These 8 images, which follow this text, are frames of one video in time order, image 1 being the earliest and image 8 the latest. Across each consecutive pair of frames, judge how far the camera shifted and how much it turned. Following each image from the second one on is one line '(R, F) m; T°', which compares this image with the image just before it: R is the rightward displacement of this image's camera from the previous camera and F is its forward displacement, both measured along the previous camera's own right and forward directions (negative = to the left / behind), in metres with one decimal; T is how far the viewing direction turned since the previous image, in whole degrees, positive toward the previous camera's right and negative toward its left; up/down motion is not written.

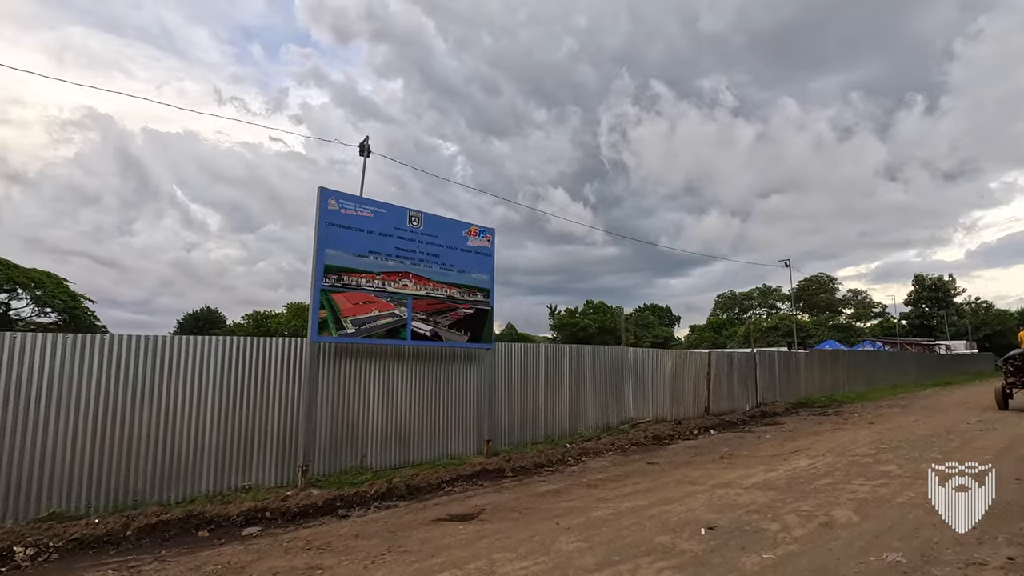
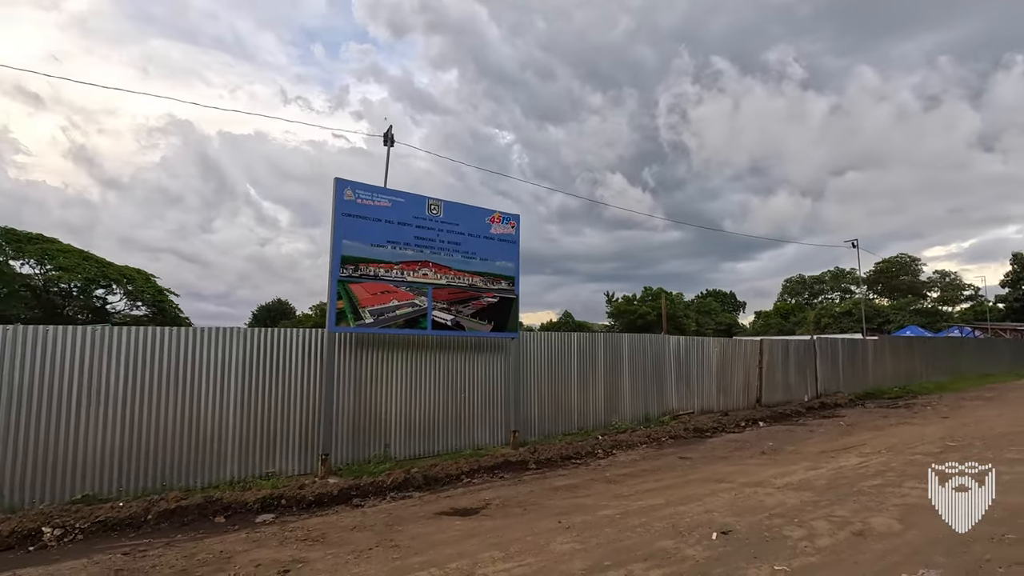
(+0.7, +0.4) m; -6°
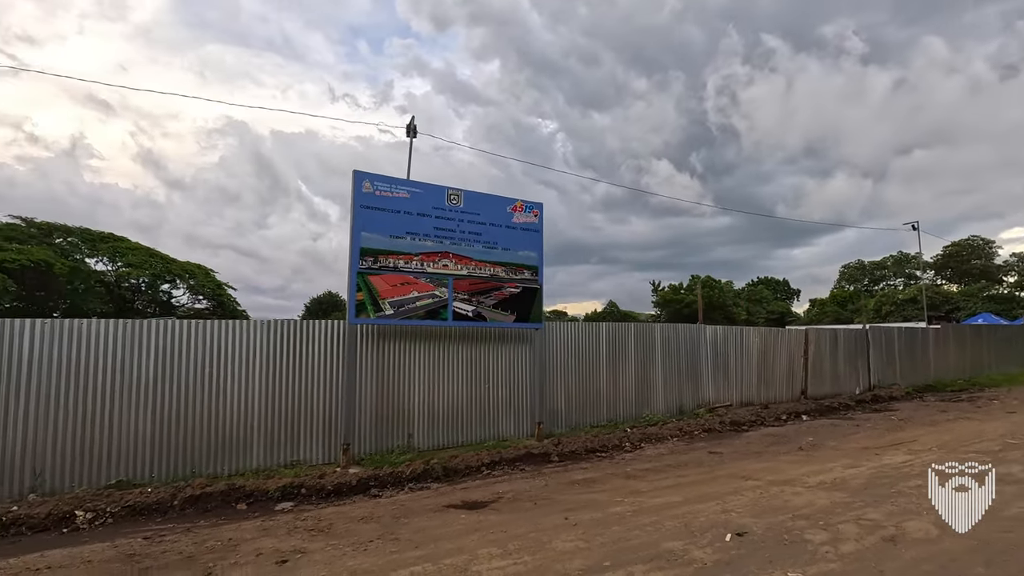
(+0.5, +0.2) m; -5°
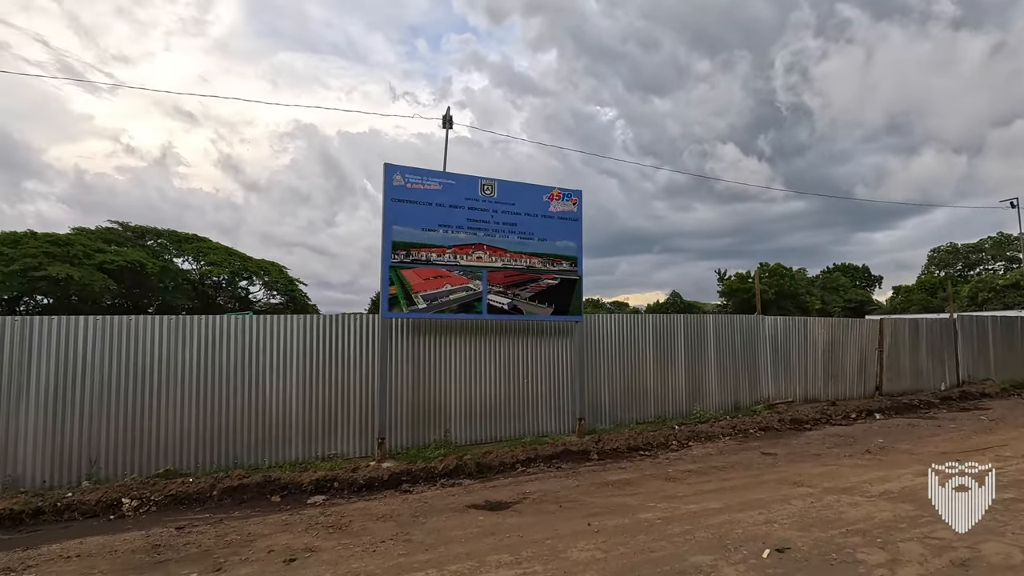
(+0.5, +0.4) m; -6°
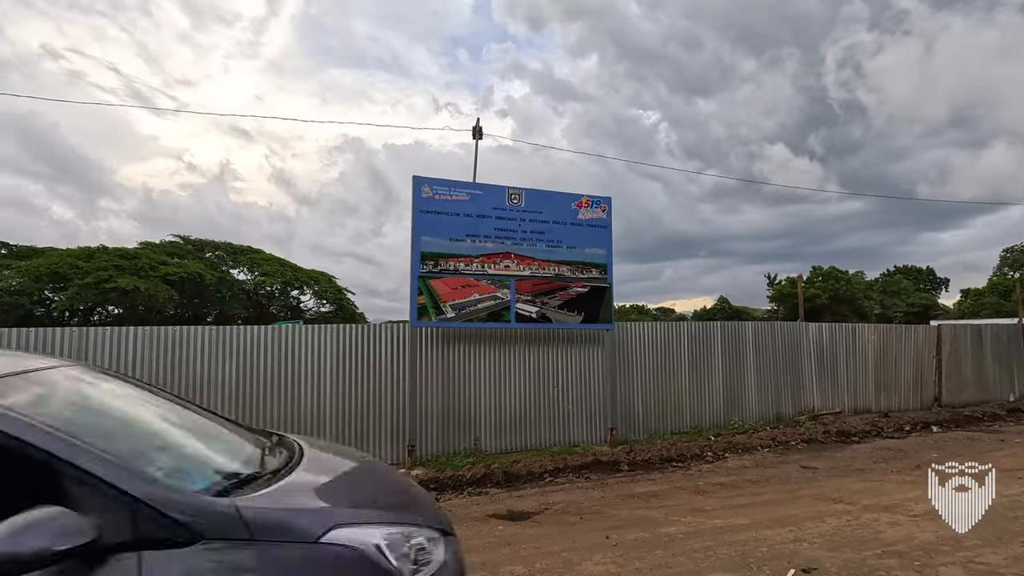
(+0.3, 0.0) m; -5°
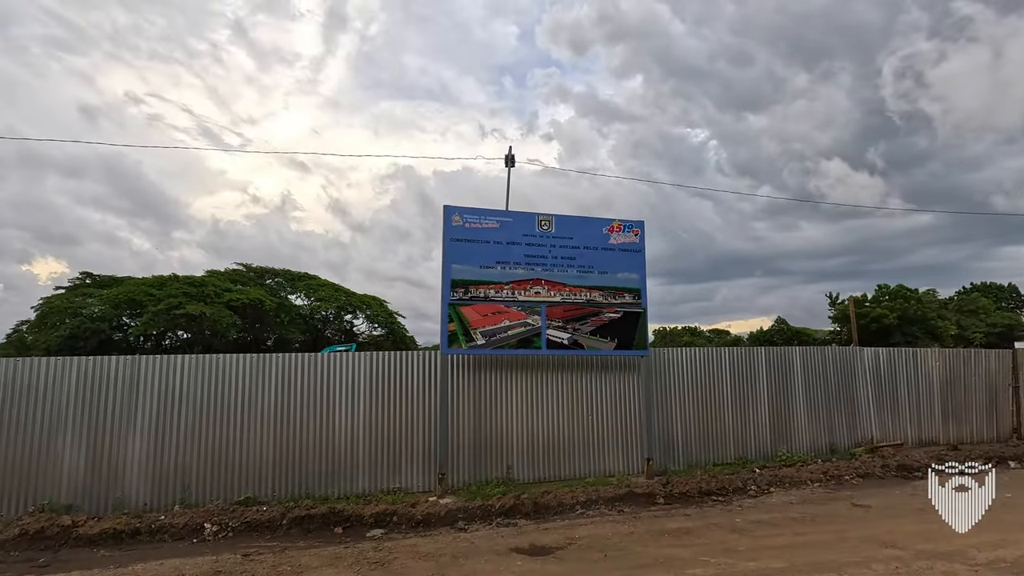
(+0.3, +0.1) m; -5°
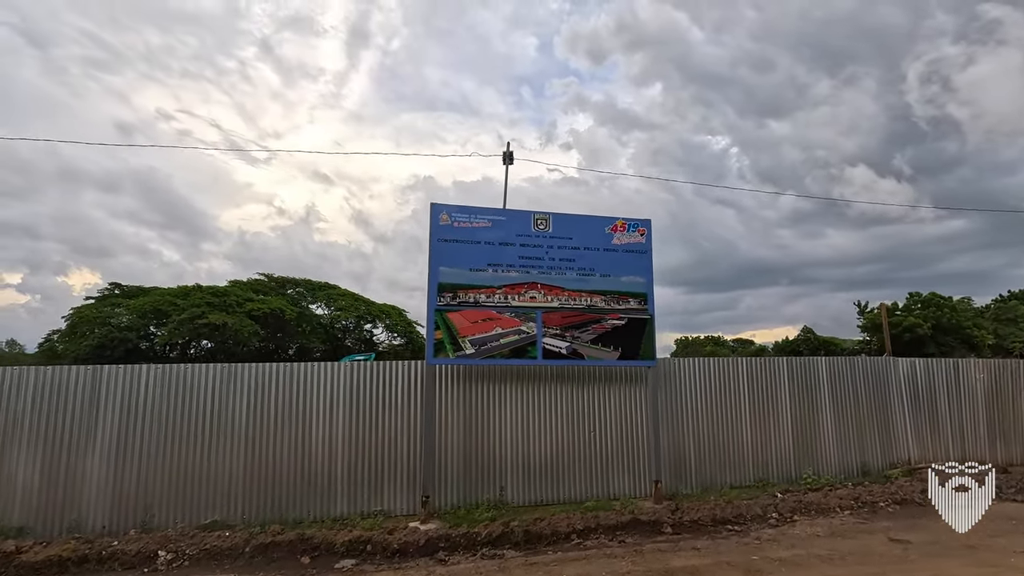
(+0.5, +0.8) m; -2°
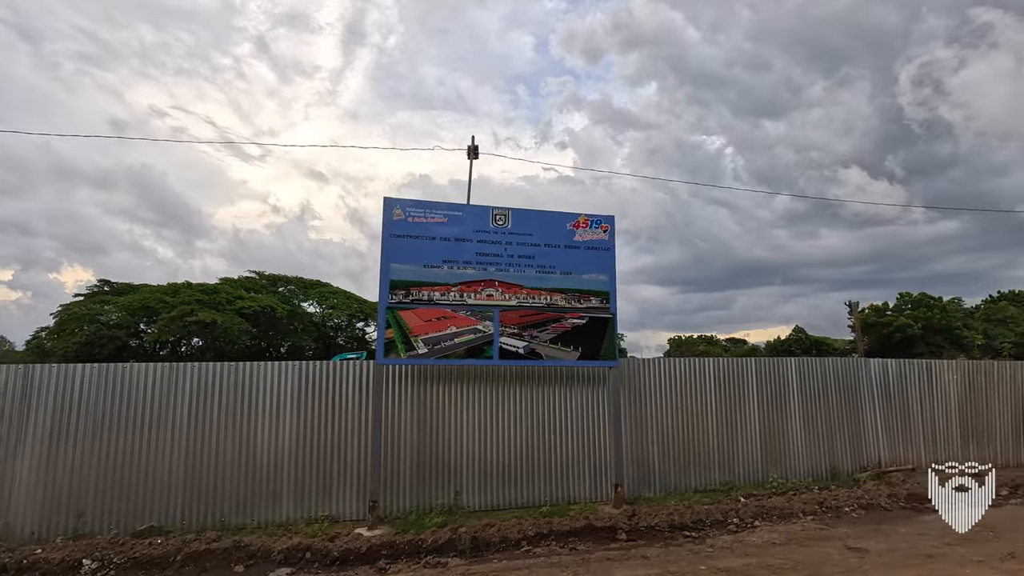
(+0.6, +0.3) m; 0°
